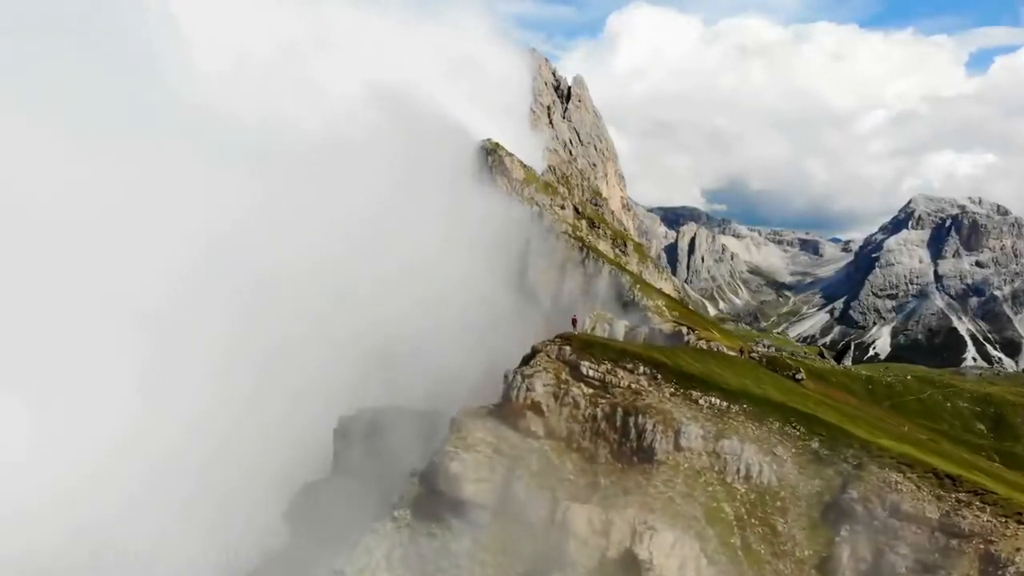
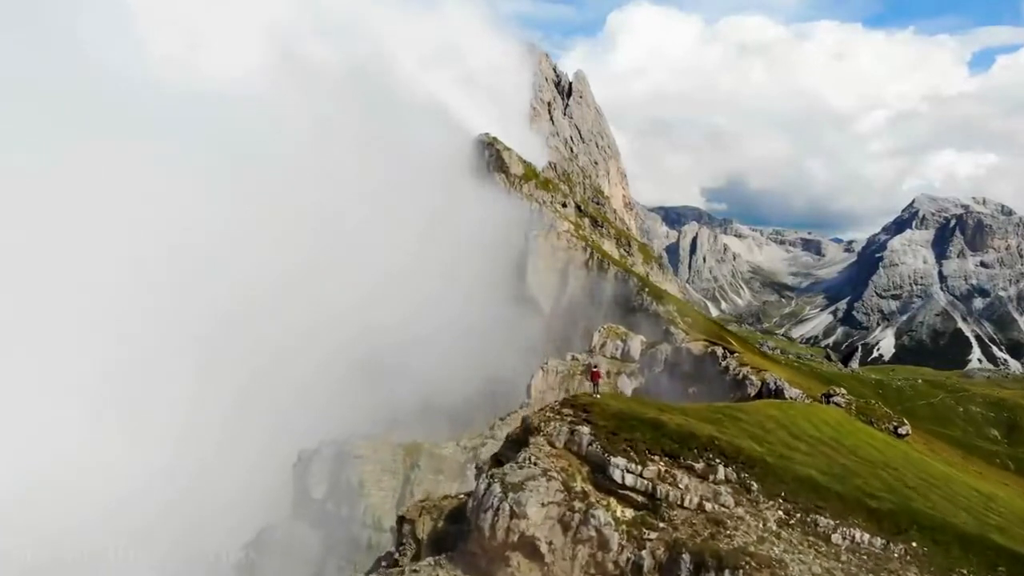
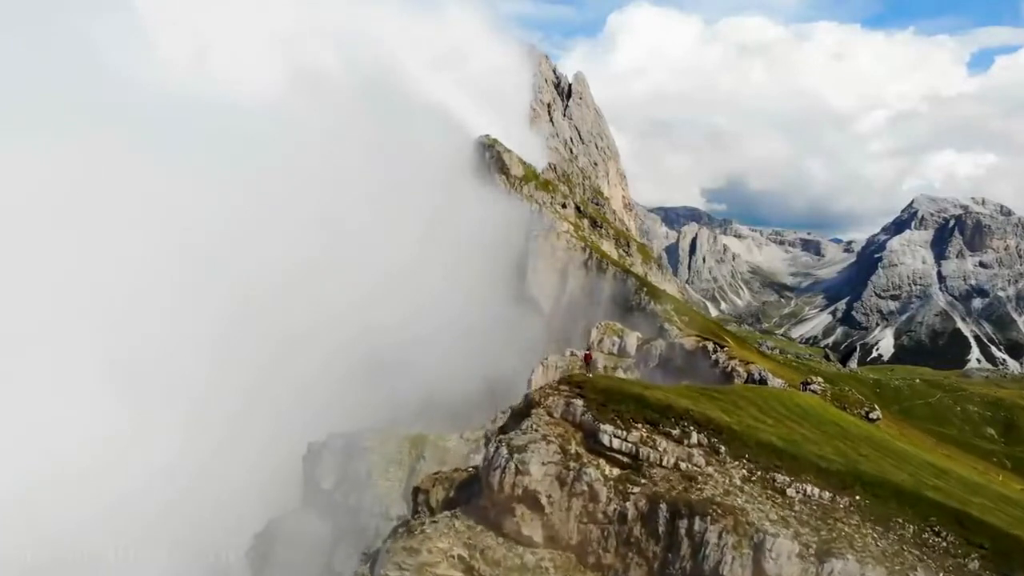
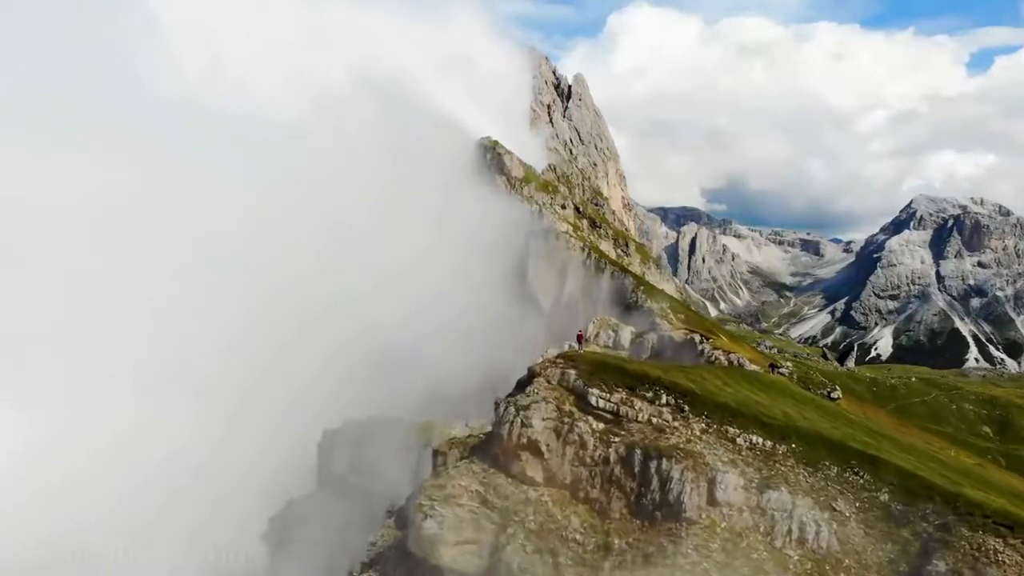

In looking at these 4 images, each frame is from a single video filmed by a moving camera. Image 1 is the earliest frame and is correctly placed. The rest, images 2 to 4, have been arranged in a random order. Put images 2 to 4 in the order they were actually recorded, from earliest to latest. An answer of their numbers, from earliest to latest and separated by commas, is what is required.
4, 3, 2
